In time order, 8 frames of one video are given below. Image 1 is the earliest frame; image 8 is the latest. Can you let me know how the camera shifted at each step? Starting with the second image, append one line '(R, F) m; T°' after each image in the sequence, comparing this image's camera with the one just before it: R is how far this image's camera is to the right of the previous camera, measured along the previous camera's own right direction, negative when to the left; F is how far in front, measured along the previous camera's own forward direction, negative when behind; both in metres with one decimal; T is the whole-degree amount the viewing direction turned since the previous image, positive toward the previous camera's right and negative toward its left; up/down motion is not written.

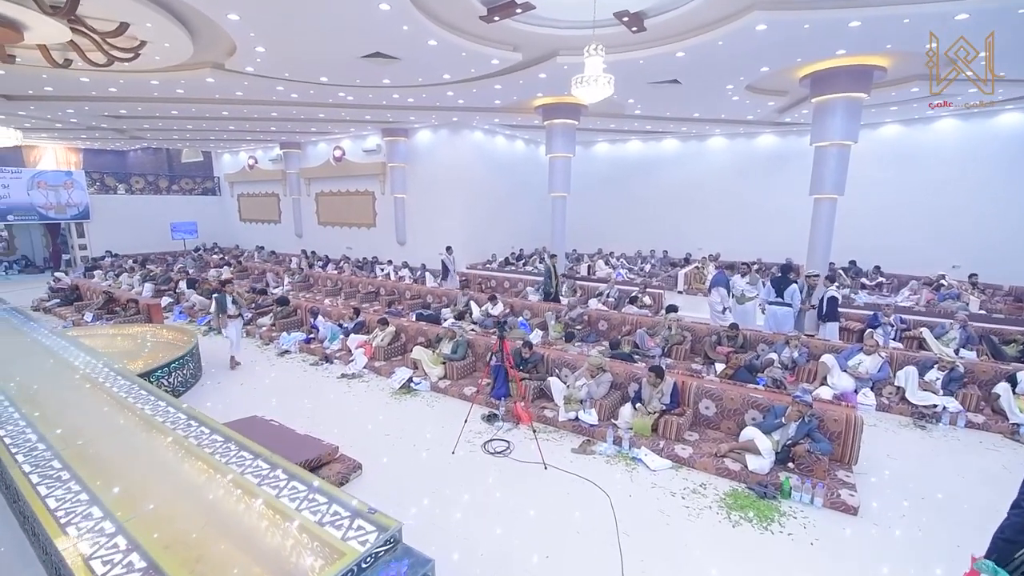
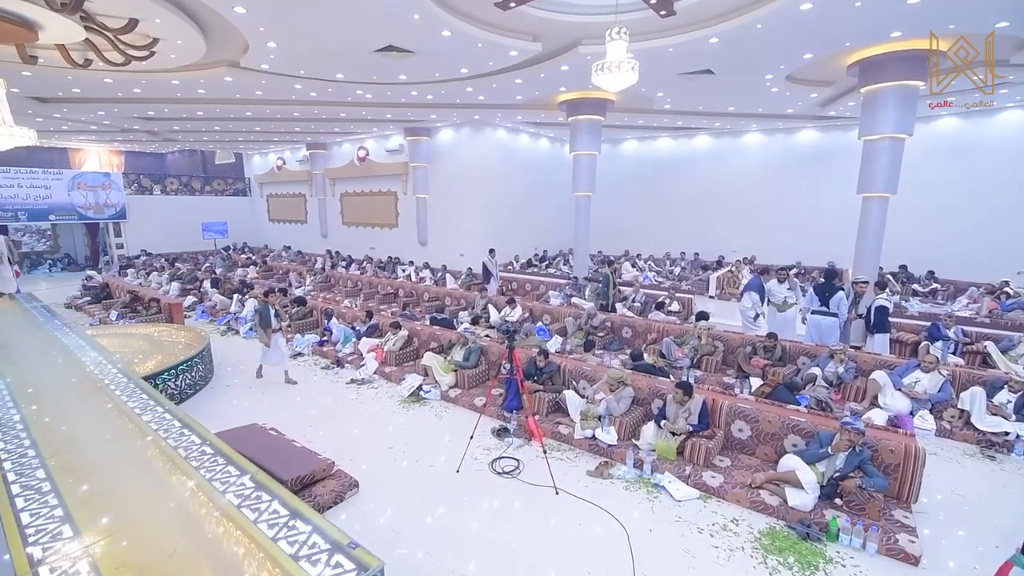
(+0.1, +0.4) m; -3°
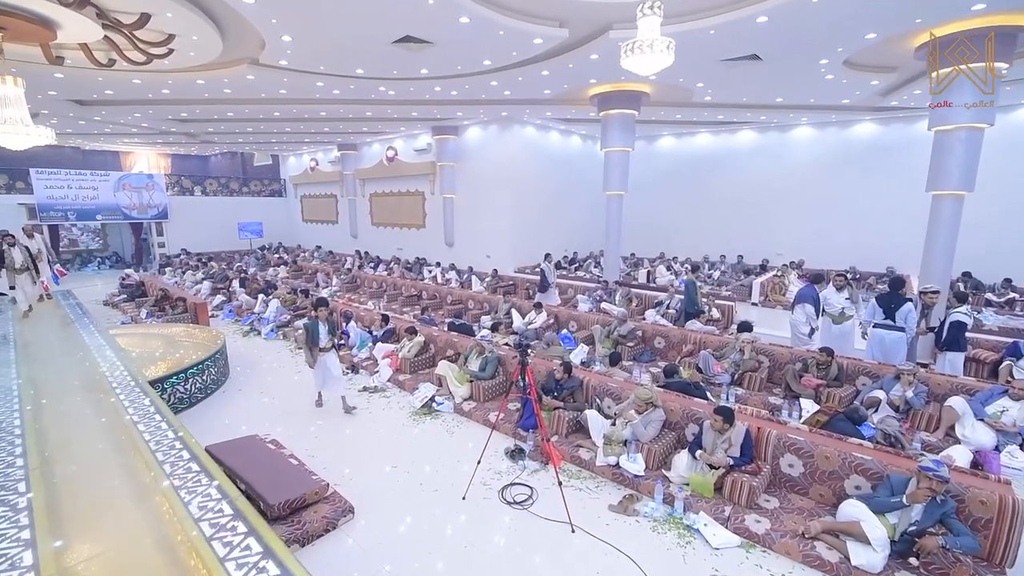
(+0.2, +0.4) m; -4°
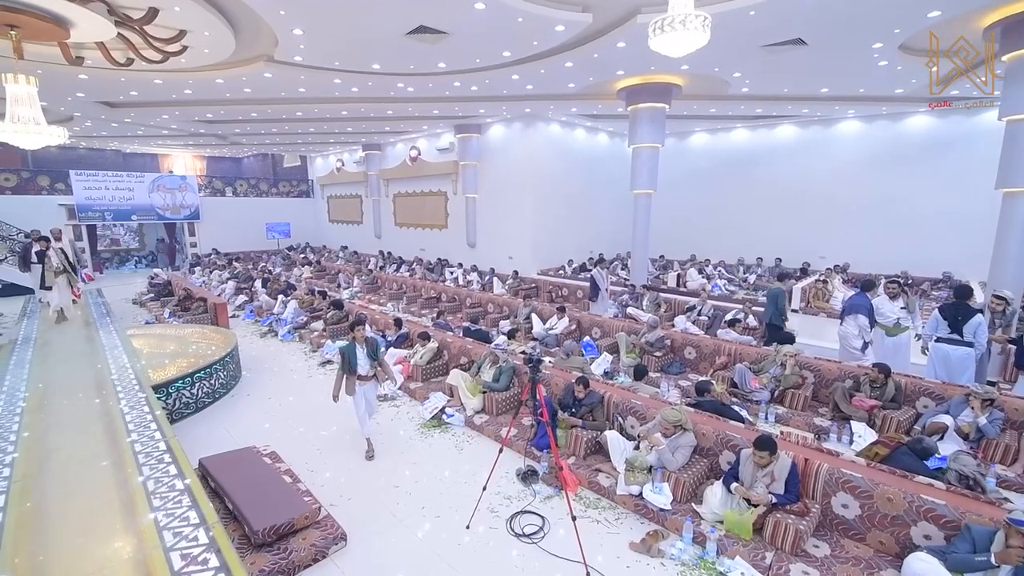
(+0.1, +0.4) m; -3°
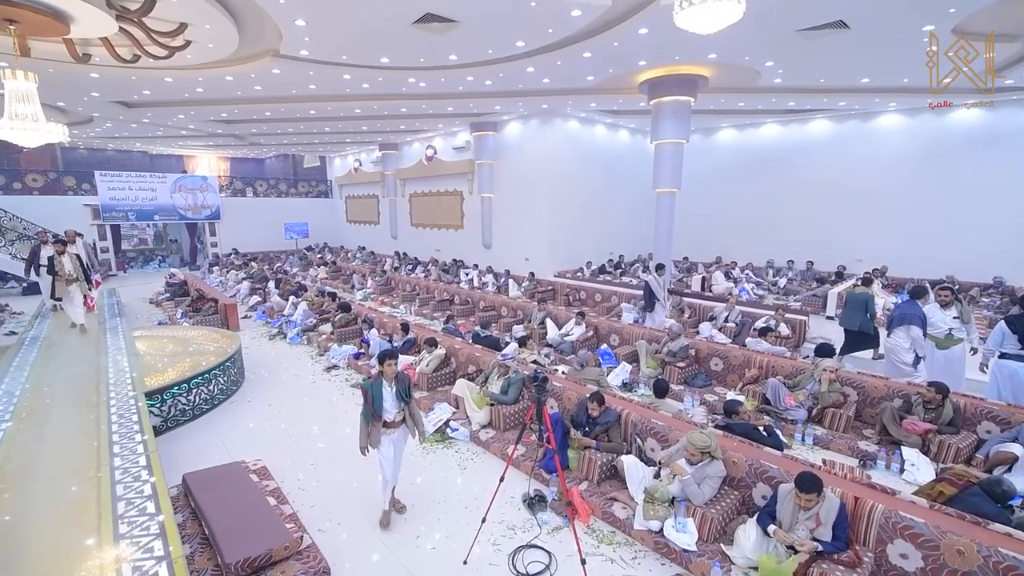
(+0.1, +0.4) m; -3°
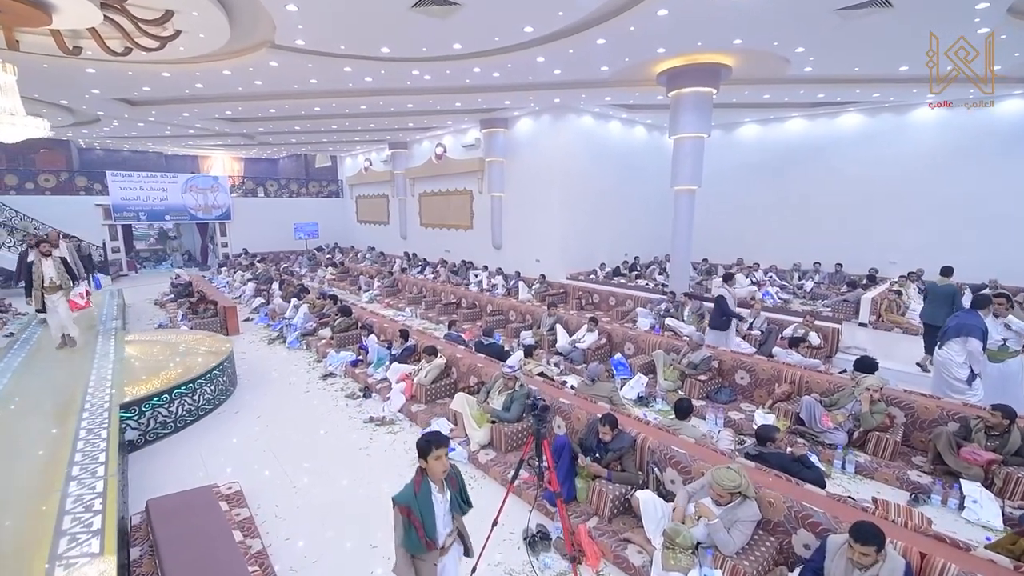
(+0.1, +0.4) m; -2°
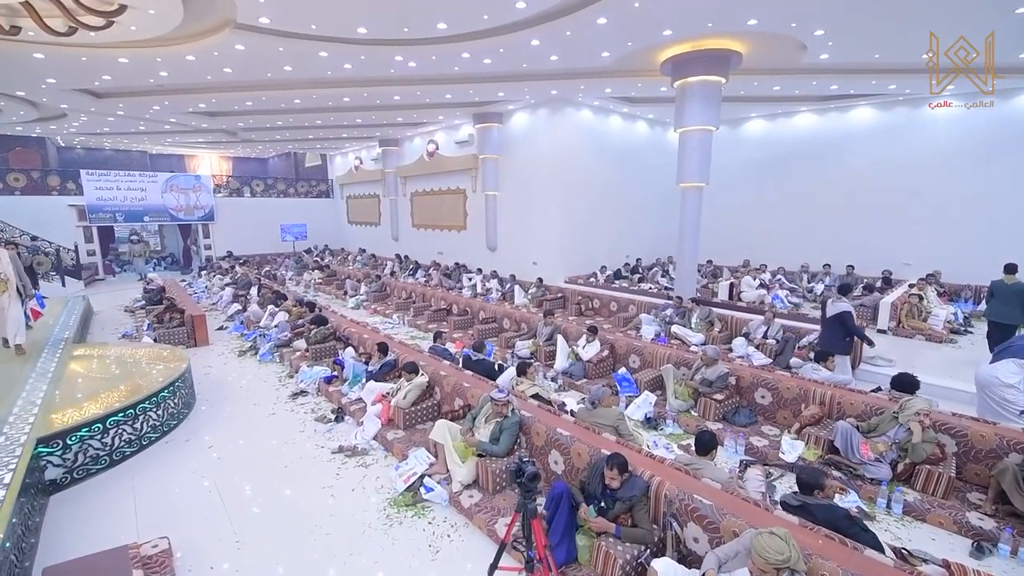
(+0.1, +0.6) m; 0°
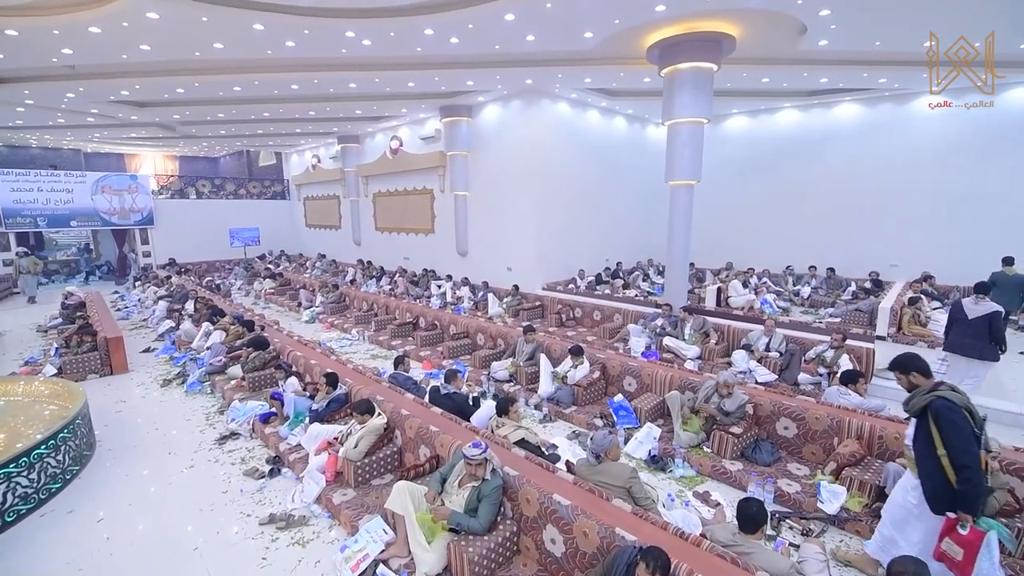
(0.0, +0.8) m; +4°
